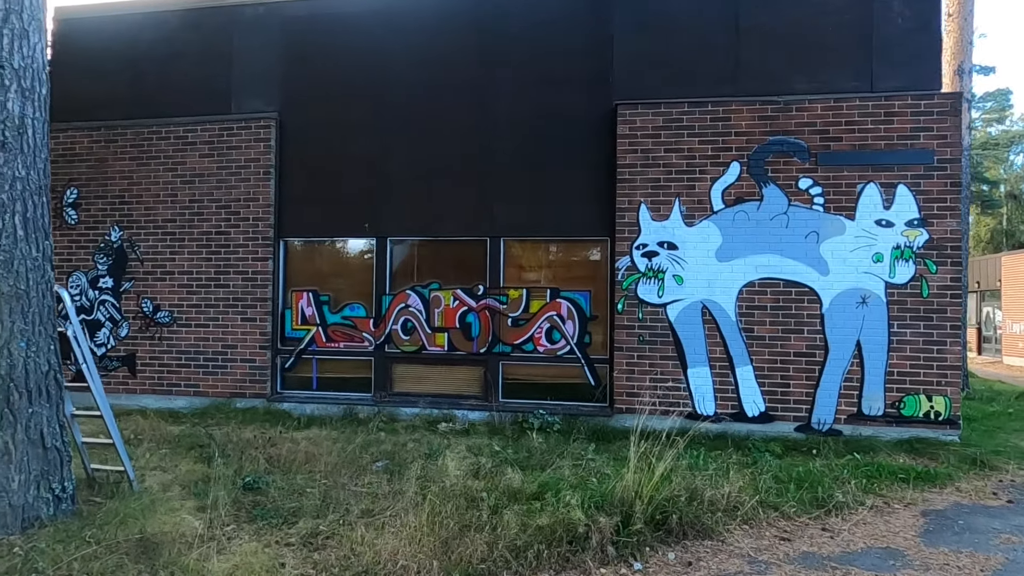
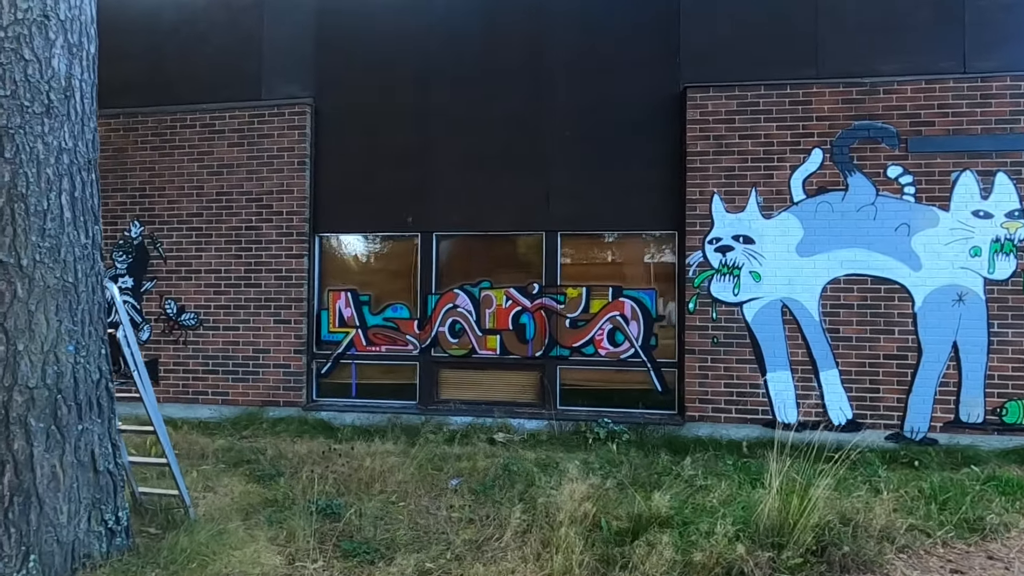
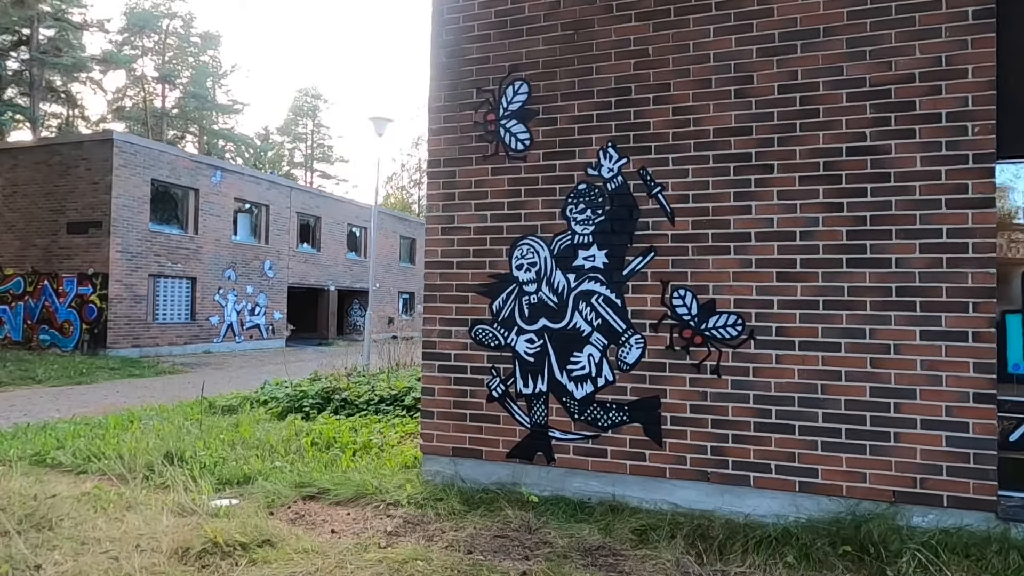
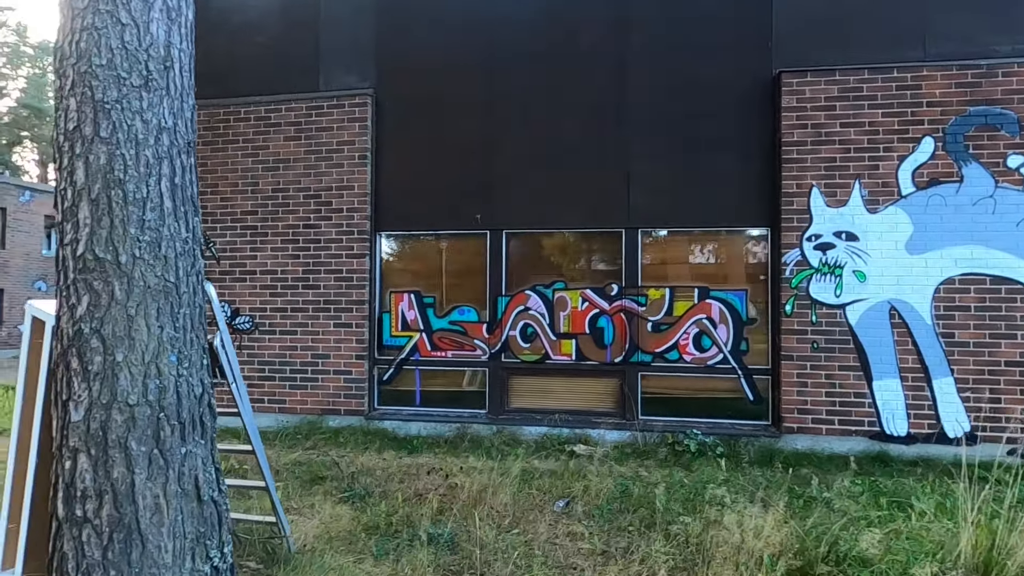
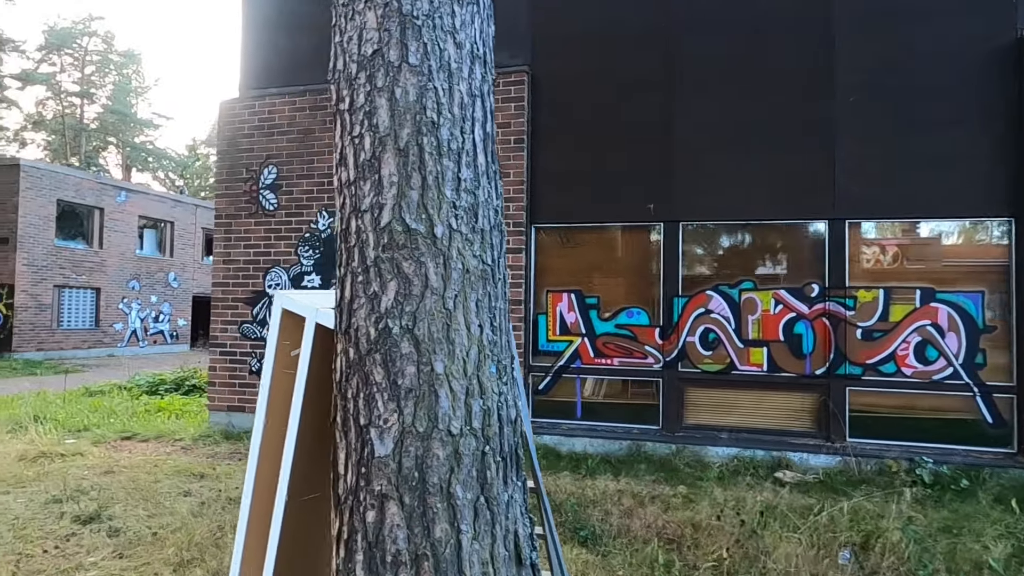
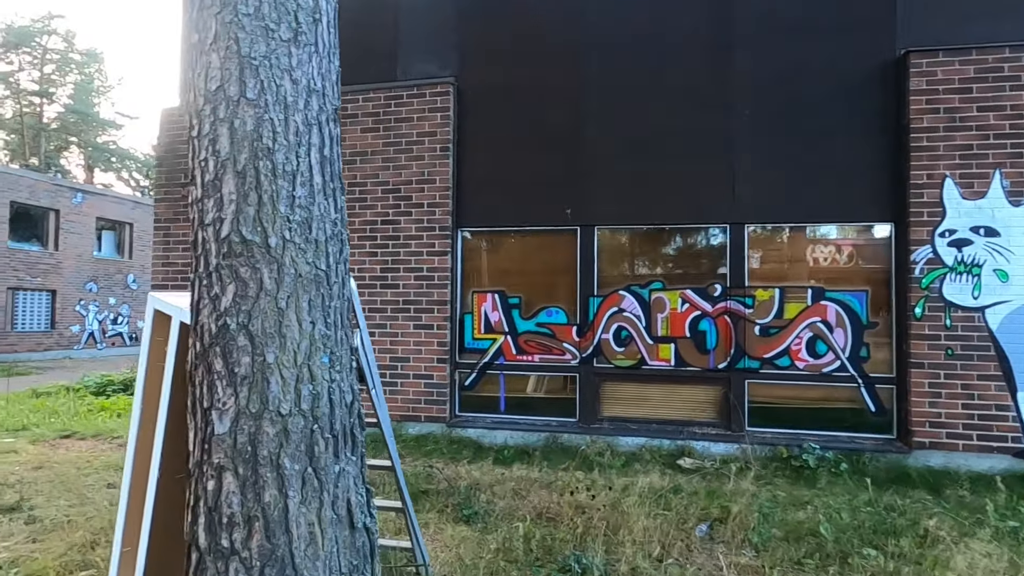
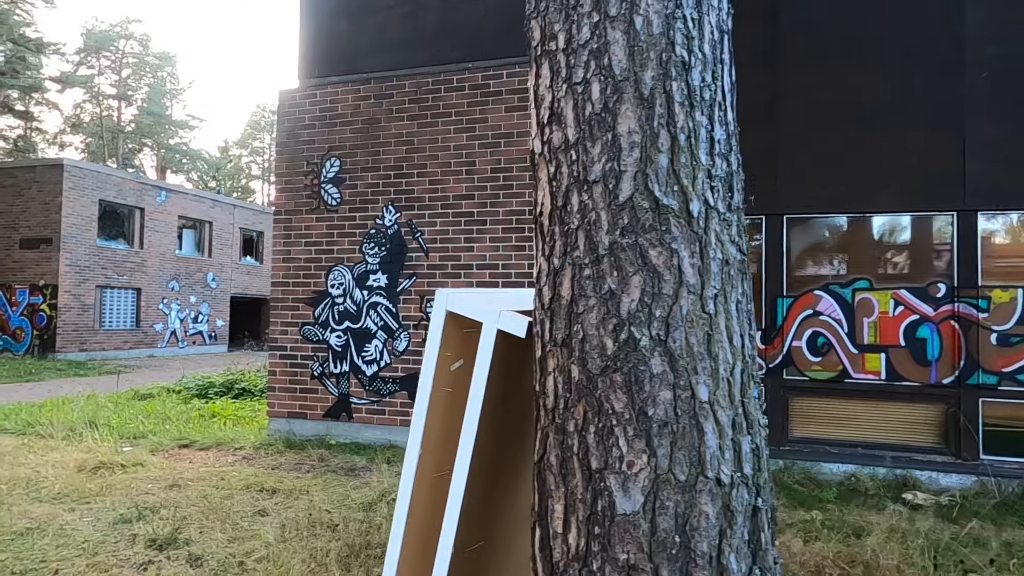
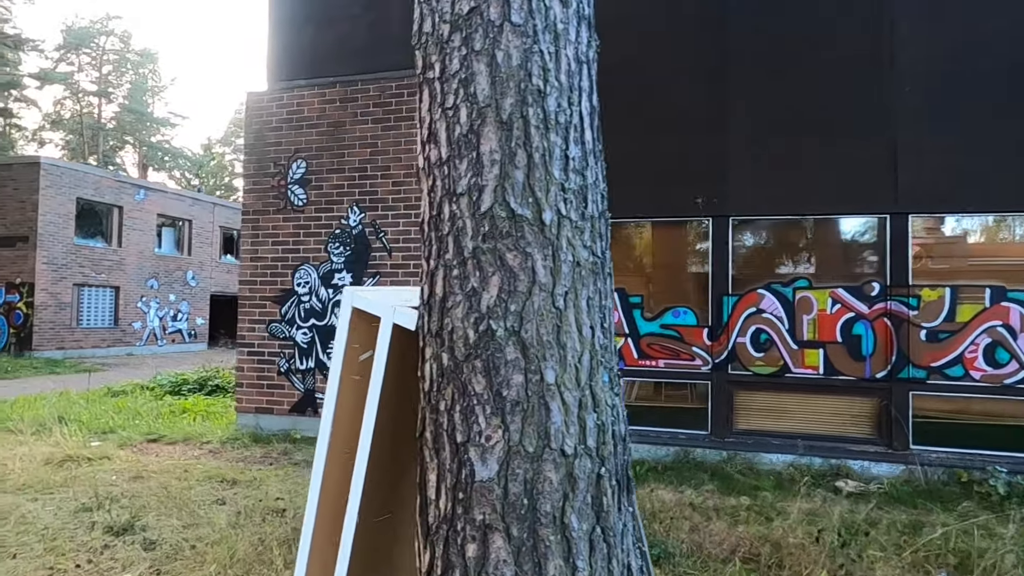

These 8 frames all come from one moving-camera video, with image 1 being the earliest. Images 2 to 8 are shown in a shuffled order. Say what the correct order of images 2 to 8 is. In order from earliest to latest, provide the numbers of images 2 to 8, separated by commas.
2, 4, 6, 5, 8, 7, 3
